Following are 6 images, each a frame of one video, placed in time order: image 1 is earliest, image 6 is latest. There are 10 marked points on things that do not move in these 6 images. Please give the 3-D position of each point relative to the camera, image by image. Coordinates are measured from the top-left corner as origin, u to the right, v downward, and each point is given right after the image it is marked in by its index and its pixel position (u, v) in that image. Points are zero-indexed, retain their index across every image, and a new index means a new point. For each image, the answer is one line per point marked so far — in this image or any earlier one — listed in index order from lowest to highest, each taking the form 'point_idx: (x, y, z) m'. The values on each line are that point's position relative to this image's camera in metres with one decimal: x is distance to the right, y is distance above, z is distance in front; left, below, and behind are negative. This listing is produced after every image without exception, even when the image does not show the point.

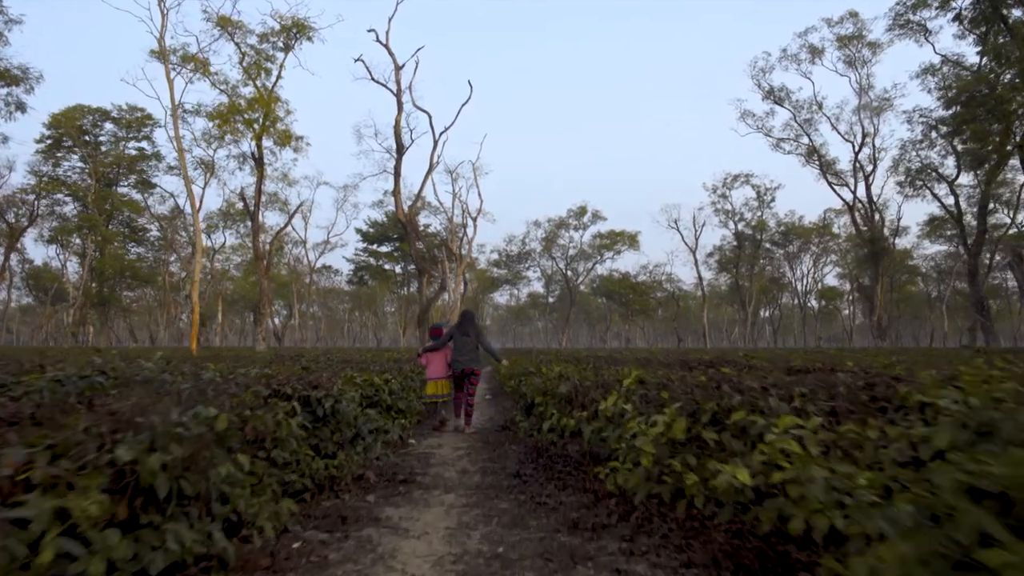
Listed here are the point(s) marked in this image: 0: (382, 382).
0: (-1.5, -1.1, +7.8) m
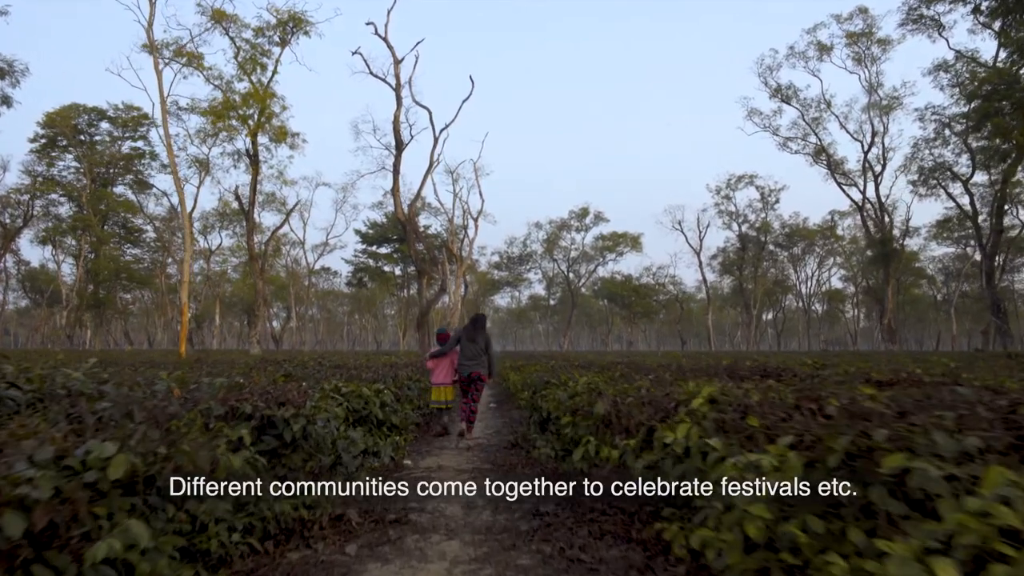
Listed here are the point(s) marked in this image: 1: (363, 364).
0: (-1.4, -1.0, +6.7) m
1: (-2.7, -1.4, +12.4) m
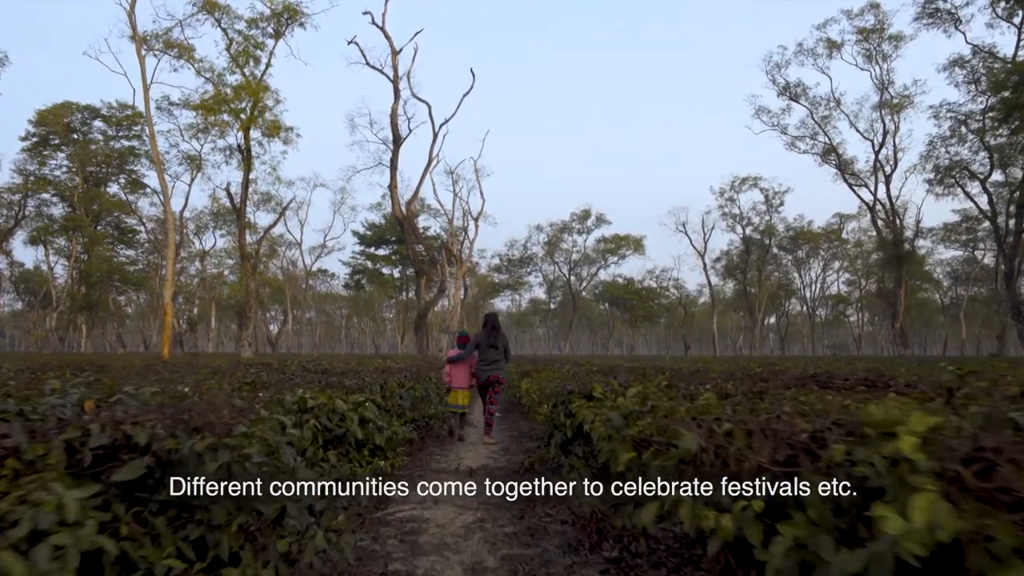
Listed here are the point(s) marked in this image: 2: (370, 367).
0: (-1.2, -0.9, +5.4) m
1: (-2.6, -1.3, +11.0) m
2: (-2.5, -1.4, +12.0) m
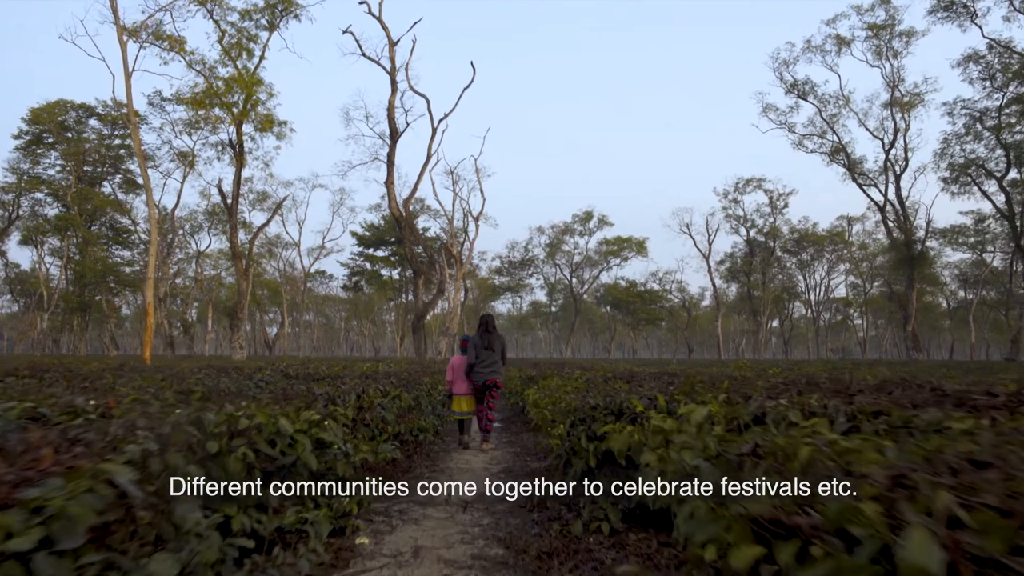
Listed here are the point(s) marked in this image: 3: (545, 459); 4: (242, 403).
0: (-1.2, -0.8, +4.1) m
1: (-2.6, -1.2, +9.8) m
2: (-2.5, -1.3, +10.8) m
3: (+0.4, -1.9, +7.5) m
4: (-1.7, -0.7, +4.4) m
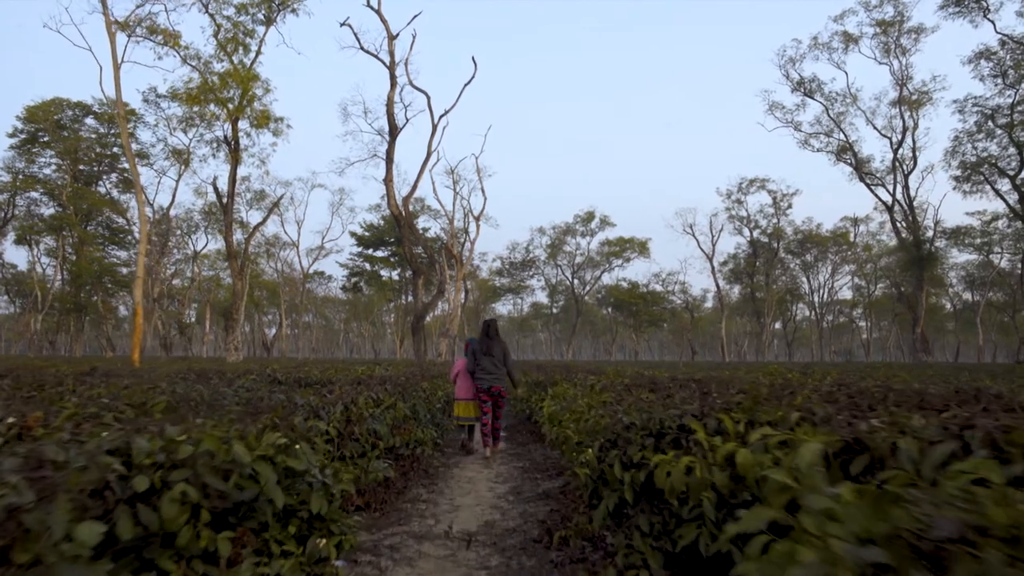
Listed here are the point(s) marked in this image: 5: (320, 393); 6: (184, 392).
0: (-1.1, -0.8, +3.3) m
1: (-2.5, -1.2, +9.0) m
2: (-2.4, -1.3, +10.0) m
3: (+0.4, -1.8, +6.7) m
4: (-1.6, -0.7, +3.6) m
5: (-1.7, -1.0, +6.2) m
6: (-3.0, -0.9, +6.4) m
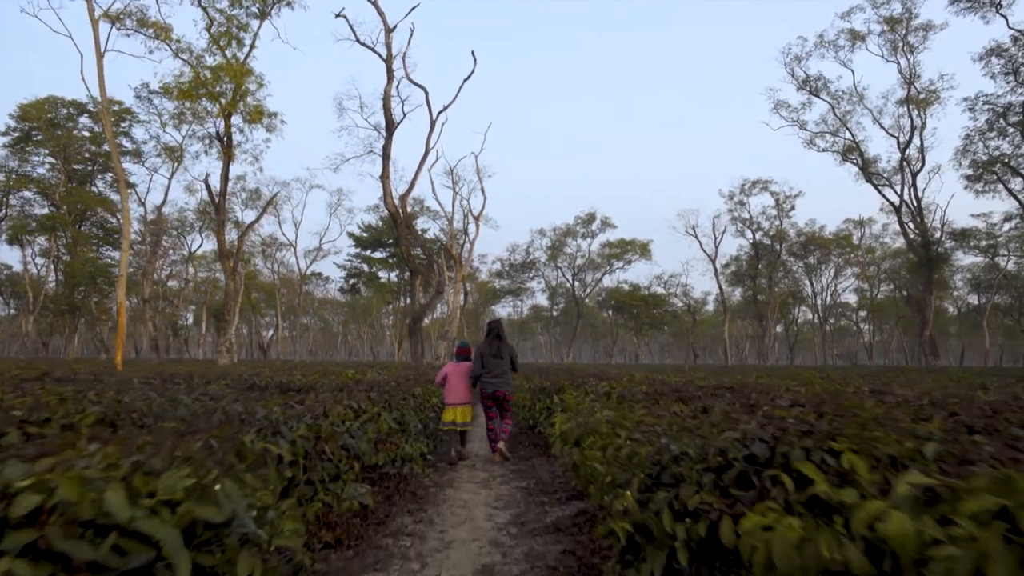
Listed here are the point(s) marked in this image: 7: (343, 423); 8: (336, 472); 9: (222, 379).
0: (-1.1, -0.7, +2.4) m
1: (-2.5, -1.1, +8.1) m
2: (-2.4, -1.2, +9.1) m
3: (+0.5, -1.8, +5.8) m
4: (-1.6, -0.6, +2.7) m
5: (-1.7, -0.9, +5.3) m
6: (-3.0, -0.9, +5.4) m
7: (-1.2, -1.0, +5.1) m
8: (-1.2, -1.2, +4.7) m
9: (-4.2, -1.3, +10.1) m
